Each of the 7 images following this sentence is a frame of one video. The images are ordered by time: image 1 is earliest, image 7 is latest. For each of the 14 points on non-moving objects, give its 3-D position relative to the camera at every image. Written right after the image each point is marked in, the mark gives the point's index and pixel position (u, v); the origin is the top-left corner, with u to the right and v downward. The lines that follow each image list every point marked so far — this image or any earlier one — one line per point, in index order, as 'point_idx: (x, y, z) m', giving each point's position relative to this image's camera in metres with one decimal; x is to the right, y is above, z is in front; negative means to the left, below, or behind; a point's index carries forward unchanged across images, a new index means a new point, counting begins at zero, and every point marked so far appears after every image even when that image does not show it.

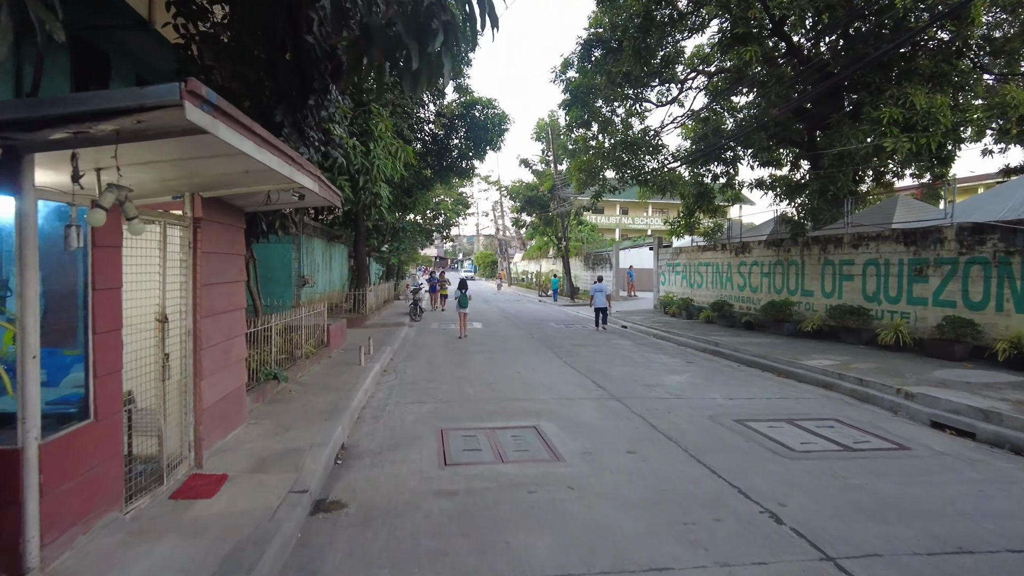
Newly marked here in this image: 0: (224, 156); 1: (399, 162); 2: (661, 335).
0: (-1.7, +0.8, +4.0) m
1: (-1.7, +1.8, +9.8) m
2: (+3.9, -1.2, +17.1) m
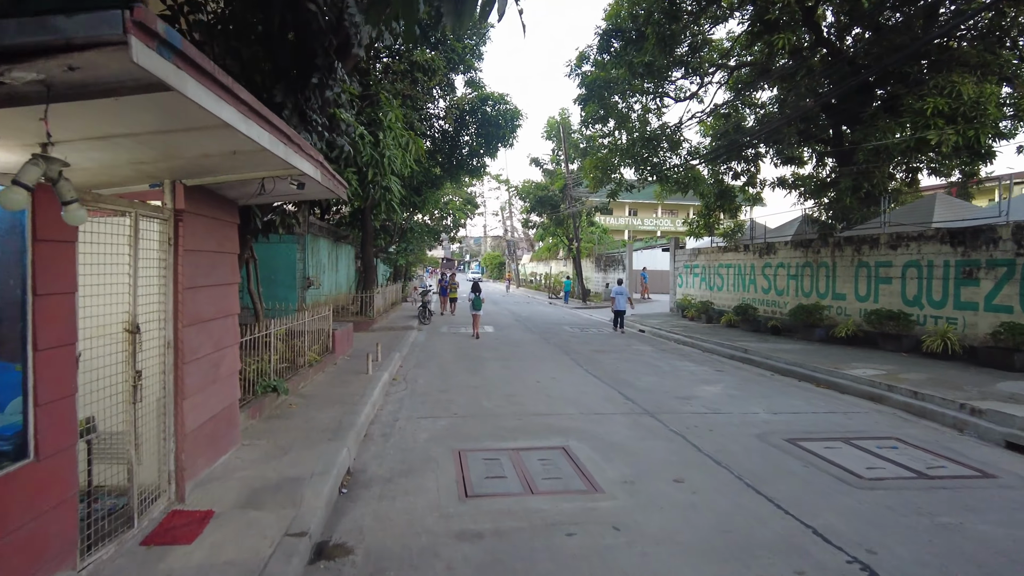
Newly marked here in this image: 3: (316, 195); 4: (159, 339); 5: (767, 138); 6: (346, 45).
0: (-1.5, +0.8, +3.2) m
1: (-1.4, +1.8, +9.1) m
2: (+4.2, -1.3, +16.3) m
3: (-1.7, +0.8, +5.6) m
4: (-2.3, -0.3, +4.2) m
5: (+7.0, +4.1, +18.2) m
6: (-1.6, +2.4, +6.5) m
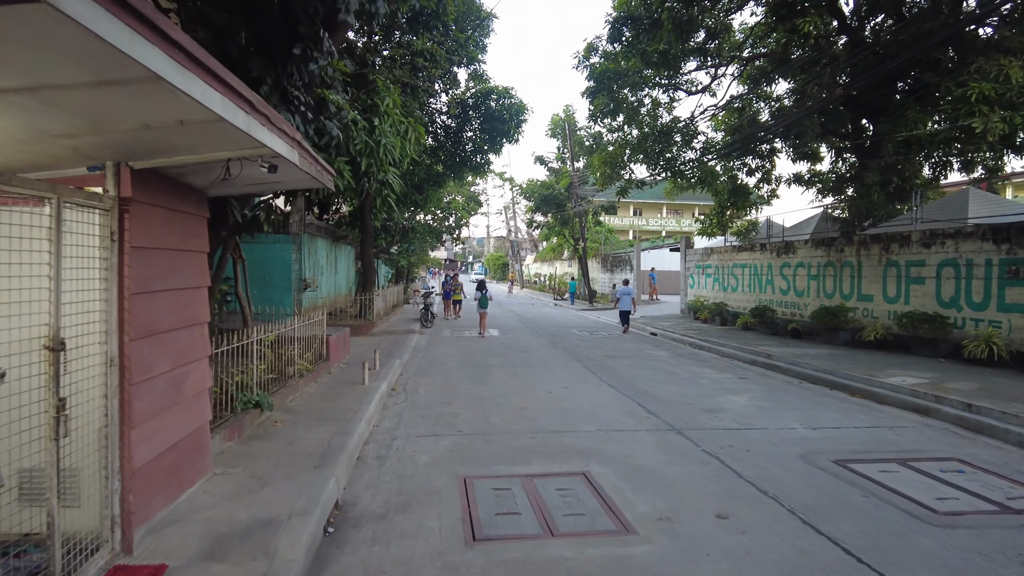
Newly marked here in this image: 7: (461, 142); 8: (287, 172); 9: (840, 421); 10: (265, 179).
0: (-1.4, +0.8, +2.5) m
1: (-1.3, +1.8, +8.3) m
2: (+4.4, -1.3, +15.5) m
3: (-1.6, +0.8, +4.9) m
4: (-2.2, -0.4, +3.5) m
5: (+7.2, +4.1, +17.4) m
6: (-1.5, +2.4, +5.7) m
7: (-1.5, +4.3, +19.6) m
8: (-1.5, +0.8, +4.3) m
9: (+3.9, -1.6, +7.8) m
10: (-1.7, +0.7, +4.5) m
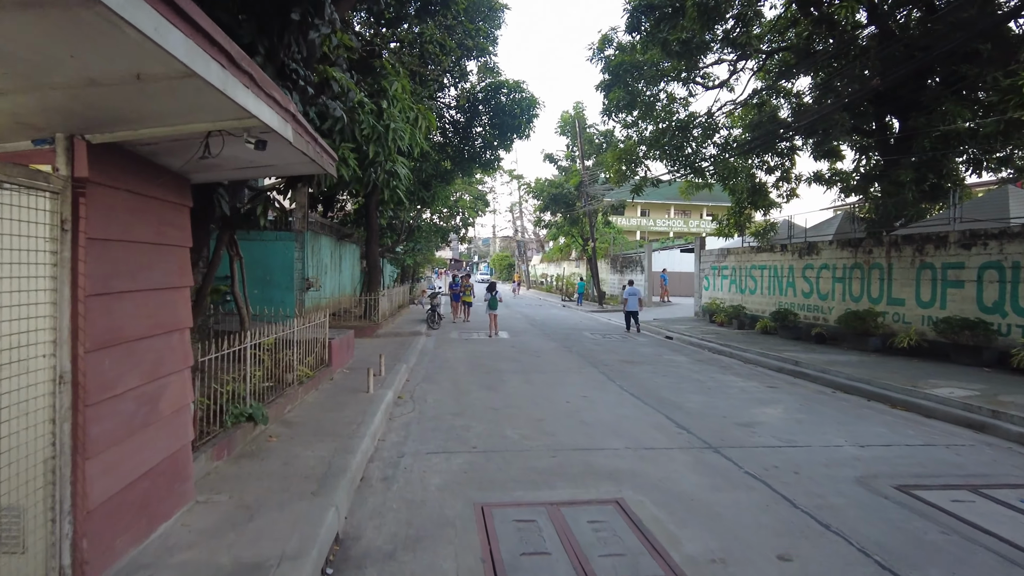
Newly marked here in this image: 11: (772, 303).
0: (-1.3, +0.7, +1.8) m
1: (-1.0, +1.8, +7.6) m
2: (+4.6, -1.4, +14.9) m
3: (-1.4, +0.8, +4.2) m
4: (-2.0, -0.4, +2.8) m
5: (+7.5, +4.0, +16.7) m
6: (-1.3, +2.4, +5.1) m
7: (-1.2, +4.3, +18.9) m
8: (-1.3, +0.8, +3.7) m
9: (+4.1, -1.6, +7.1) m
10: (-1.5, +0.7, +3.9) m
11: (+7.1, -0.4, +18.0) m
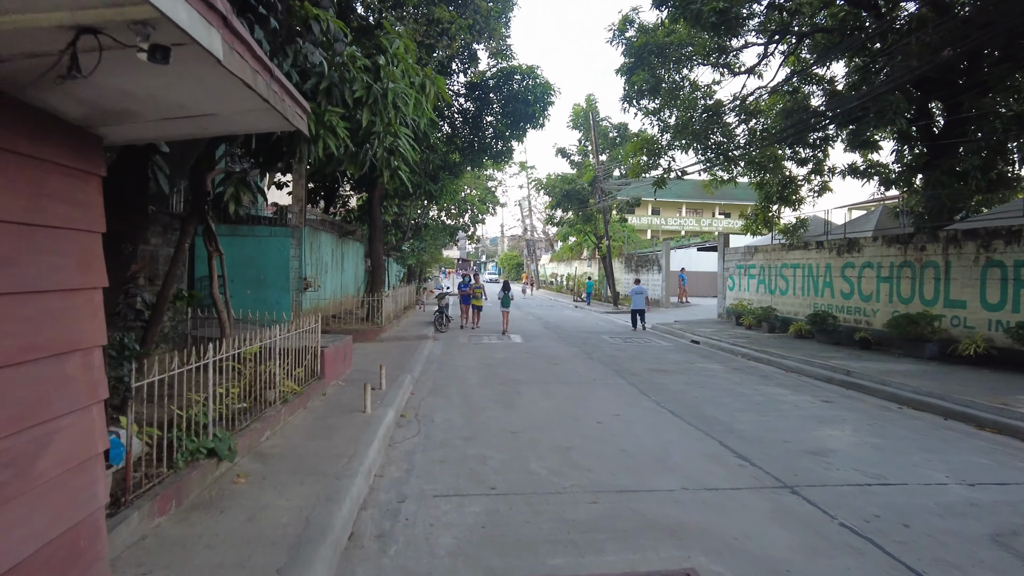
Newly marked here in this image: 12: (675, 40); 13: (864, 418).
0: (-1.1, +0.7, +0.6) m
1: (-0.8, +1.8, +6.4) m
2: (+4.9, -1.4, +13.6) m
3: (-1.2, +0.8, +3.0) m
4: (-1.8, -0.4, +1.6) m
5: (+7.8, +4.0, +15.4) m
6: (-1.1, +2.4, +3.9) m
7: (-0.8, +4.3, +17.7) m
8: (-1.1, +0.8, +2.5) m
9: (+4.3, -1.6, +5.8) m
10: (-1.3, +0.7, +2.7) m
11: (+7.5, -0.4, +16.7) m
12: (+3.9, +6.0, +16.0) m
13: (+4.3, -1.6, +8.0) m
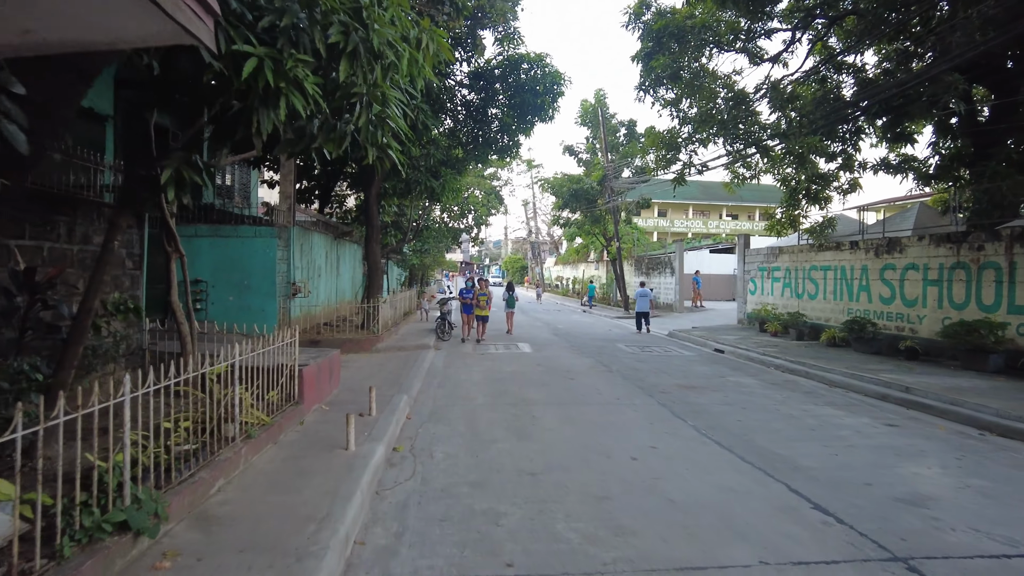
0: (-1.0, +0.7, -0.6) m
1: (-0.7, +1.7, +5.2) m
2: (+5.1, -1.5, +12.3) m
3: (-1.1, +0.7, +1.8) m
4: (-1.7, -0.4, +0.4) m
5: (+8.0, +3.9, +14.1) m
6: (-1.0, +2.3, +2.6) m
7: (-0.7, +4.2, +16.5) m
8: (-1.0, +0.7, +1.2) m
9: (+4.4, -1.7, +4.5) m
10: (-1.2, +0.7, +1.4) m
11: (+7.6, -0.5, +15.4) m
12: (+4.1, +5.9, +14.8) m
13: (+4.4, -1.6, +6.7) m
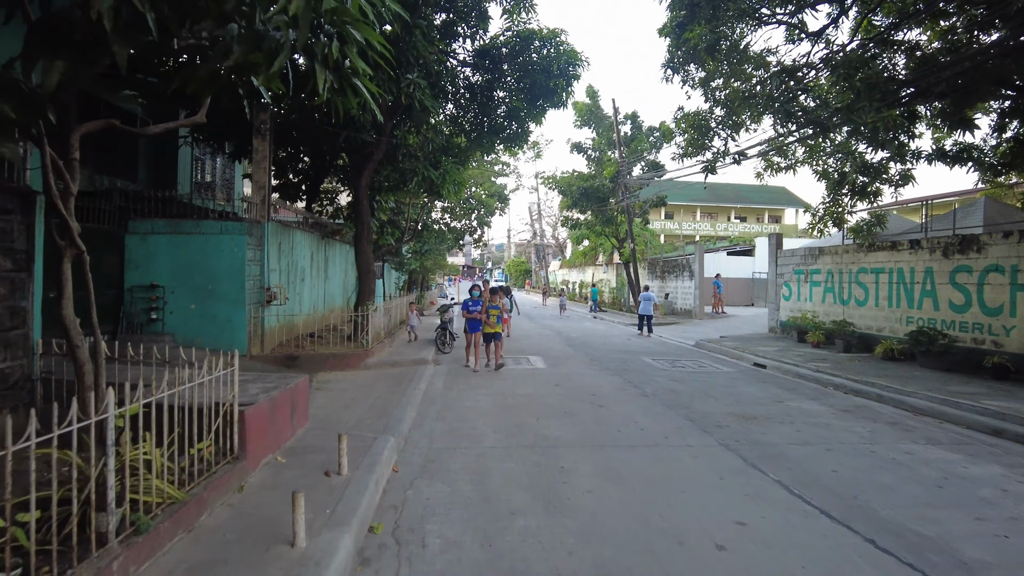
0: (-0.8, +0.7, -2.6) m
1: (-0.5, +1.6, +3.3) m
2: (+5.3, -1.6, +10.3) m
3: (-0.9, +0.7, -0.2) m
4: (-1.5, -0.4, -1.6) m
5: (+8.2, +3.8, +12.2) m
6: (-0.8, +2.3, +0.7) m
7: (-0.5, +4.1, +14.6) m
8: (-0.8, +0.7, -0.7) m
9: (+4.6, -1.7, +2.6) m
10: (-1.0, +0.7, -0.5) m
11: (+7.9, -0.6, +13.5) m
12: (+4.3, +5.8, +12.9) m
13: (+4.6, -1.7, +4.8) m
